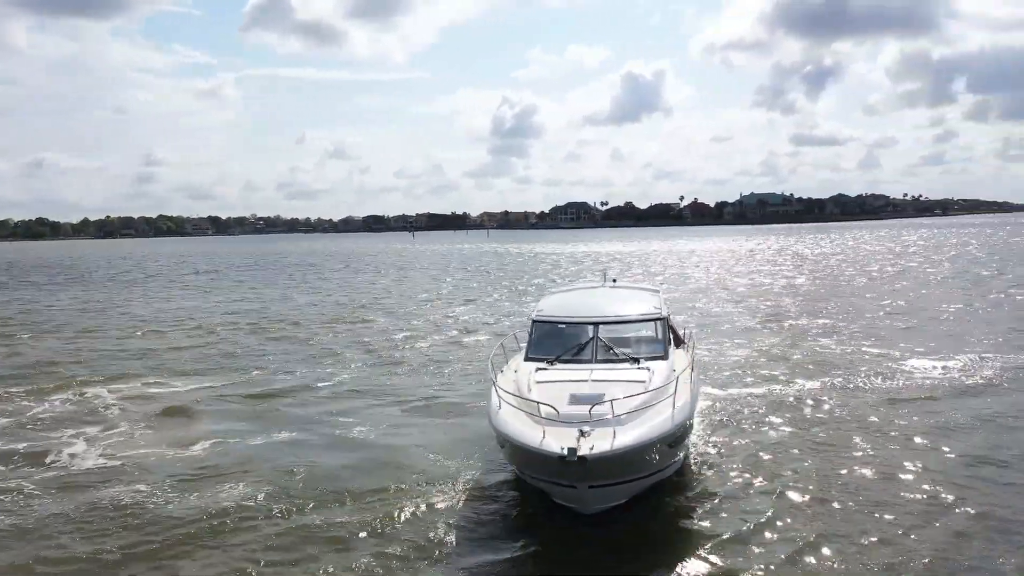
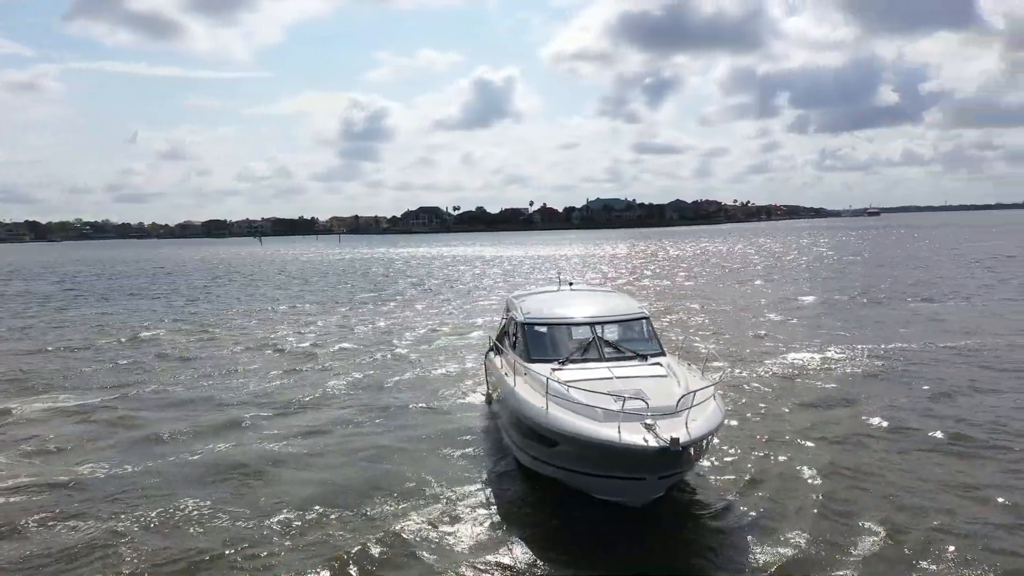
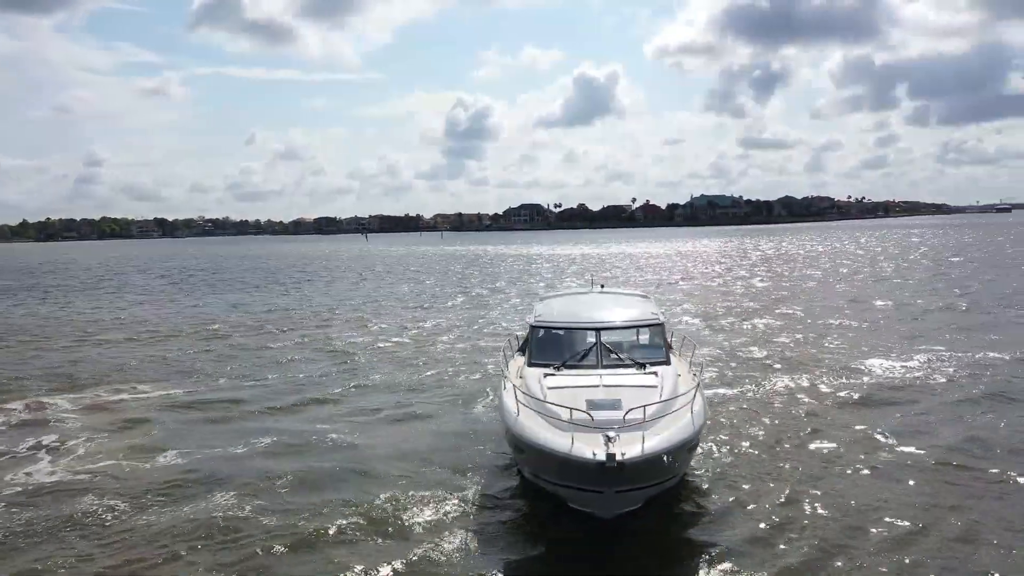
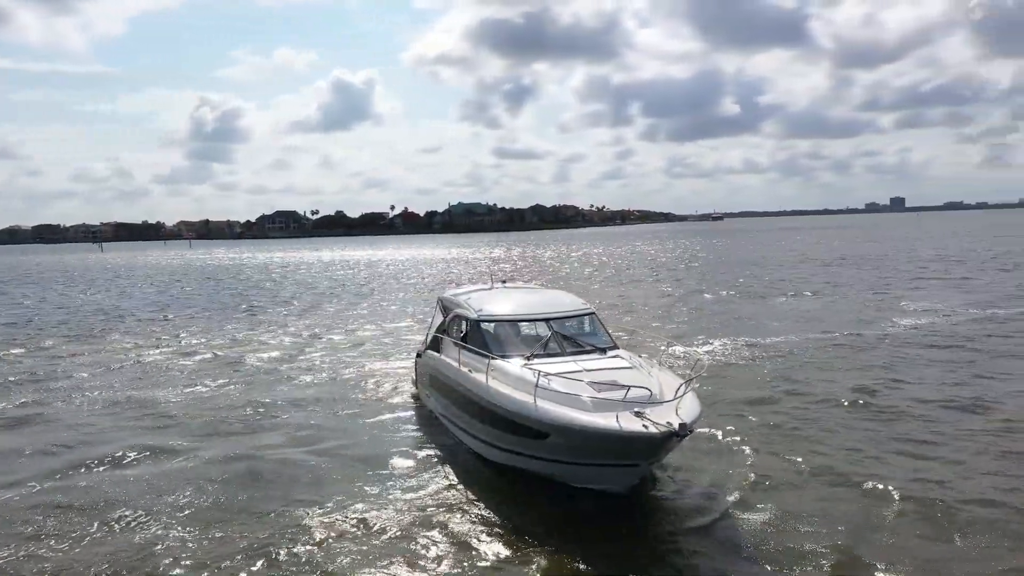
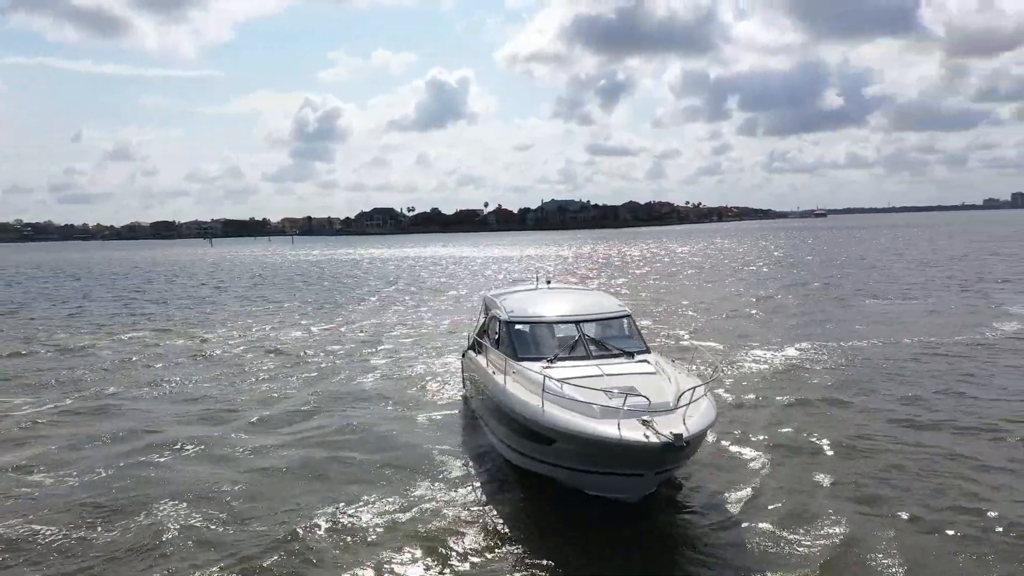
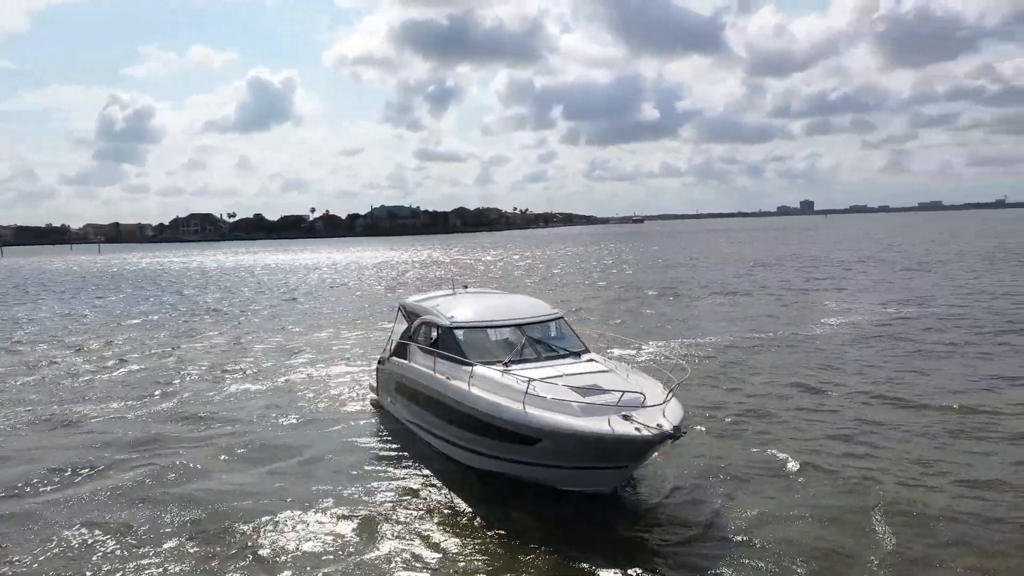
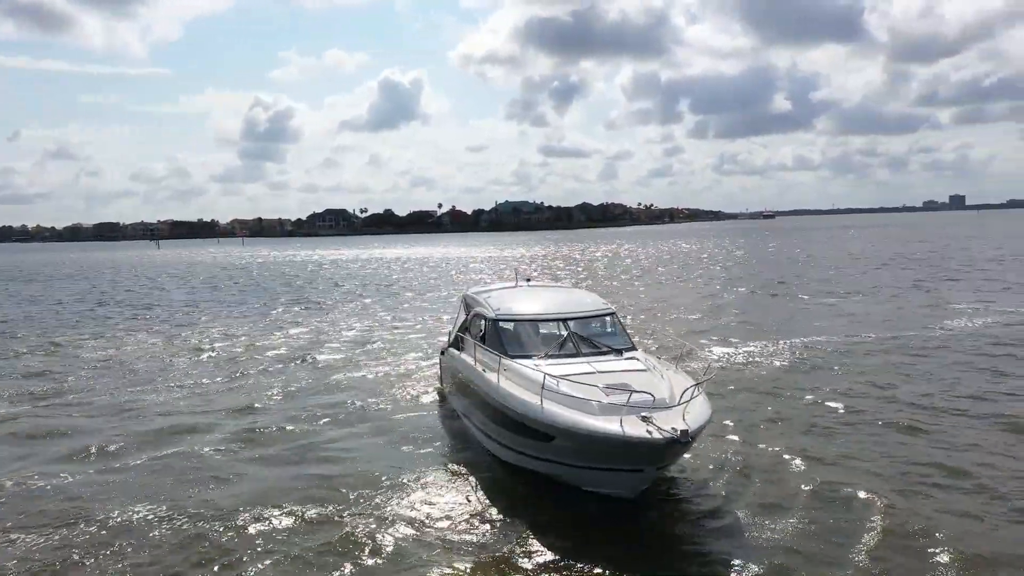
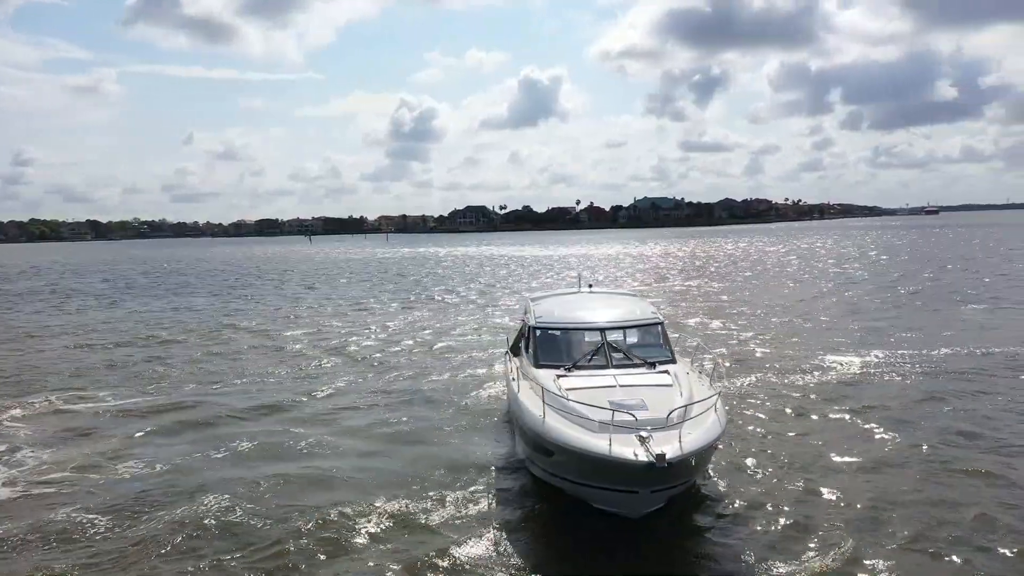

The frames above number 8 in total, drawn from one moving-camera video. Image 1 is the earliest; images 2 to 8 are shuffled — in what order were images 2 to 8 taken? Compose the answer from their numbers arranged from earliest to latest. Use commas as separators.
3, 8, 2, 5, 7, 4, 6
